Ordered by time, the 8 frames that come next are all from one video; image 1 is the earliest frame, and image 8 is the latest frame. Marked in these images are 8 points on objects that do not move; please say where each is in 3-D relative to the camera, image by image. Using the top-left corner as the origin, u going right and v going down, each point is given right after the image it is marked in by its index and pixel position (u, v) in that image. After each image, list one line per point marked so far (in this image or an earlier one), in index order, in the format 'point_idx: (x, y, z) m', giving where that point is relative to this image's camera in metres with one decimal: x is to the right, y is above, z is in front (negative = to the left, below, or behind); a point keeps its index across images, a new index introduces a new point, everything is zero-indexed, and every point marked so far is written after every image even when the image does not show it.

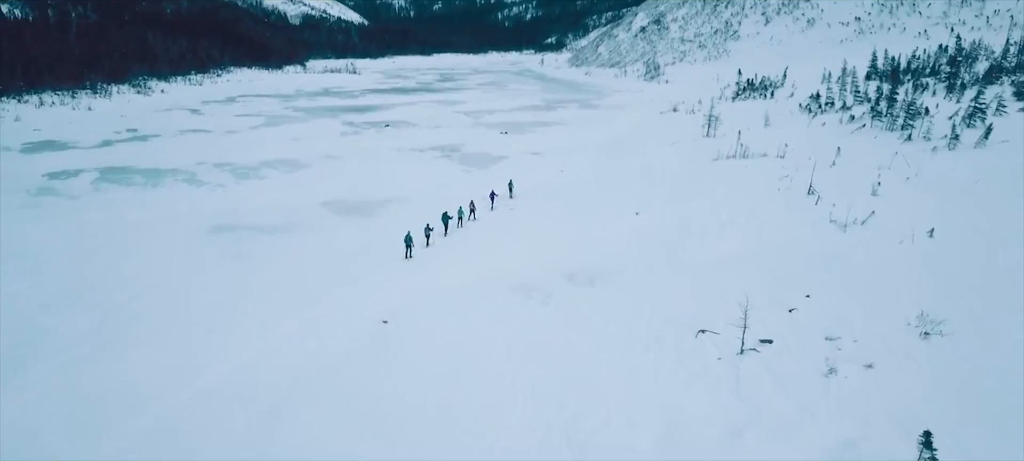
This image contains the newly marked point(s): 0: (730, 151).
0: (+5.0, +1.8, +18.5) m
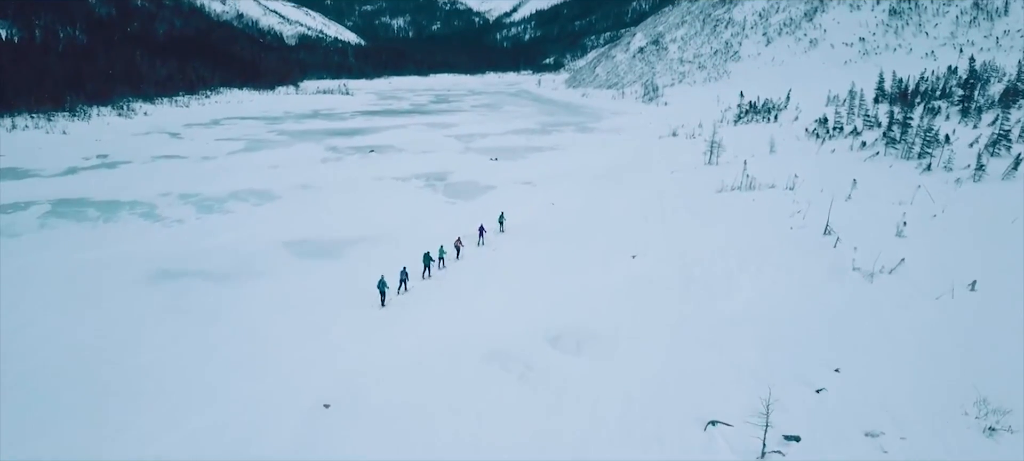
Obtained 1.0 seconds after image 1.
0: (+4.8, +1.0, +17.1) m
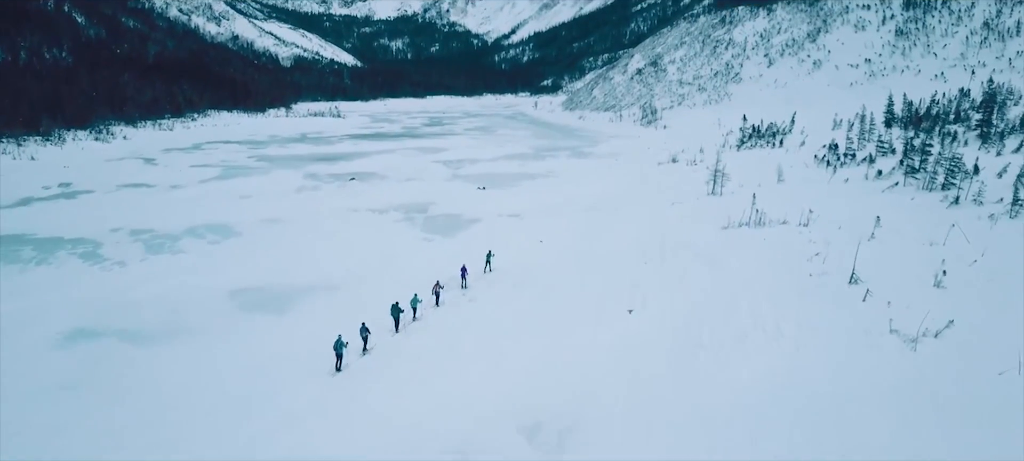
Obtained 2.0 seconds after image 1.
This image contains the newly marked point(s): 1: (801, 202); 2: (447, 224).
0: (+4.5, +0.3, +15.4) m
1: (+6.0, +0.6, +16.6) m
2: (-1.4, +0.2, +17.4) m
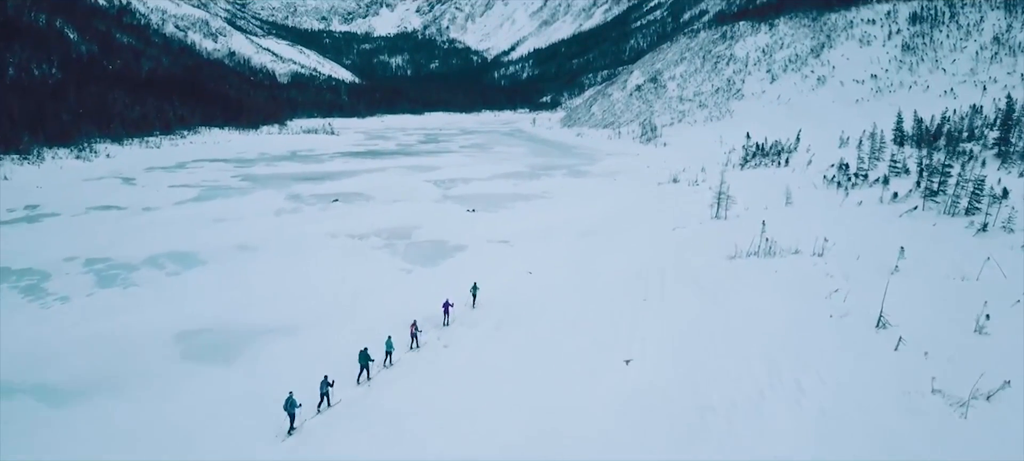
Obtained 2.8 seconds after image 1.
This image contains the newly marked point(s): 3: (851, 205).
0: (+4.2, -0.3, +14.2) m
1: (+5.8, 0.0, +15.3) m
2: (-1.6, -0.4, +16.1) m
3: (+7.6, +0.6, +18.0) m
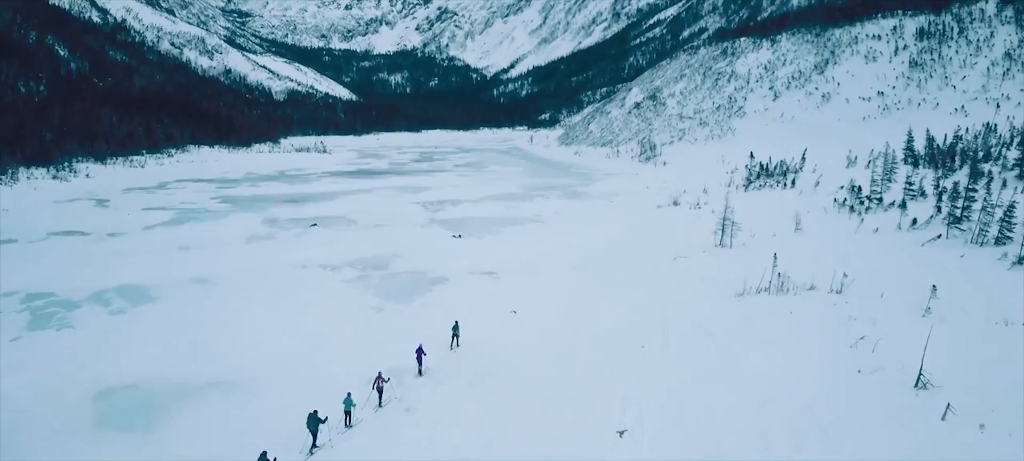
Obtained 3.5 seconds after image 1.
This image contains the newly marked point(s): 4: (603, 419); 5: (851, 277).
0: (+4.0, -0.8, +12.7) m
1: (+5.5, -0.5, +13.9) m
2: (-1.9, -1.0, +14.7) m
3: (+7.3, 0.0, +16.6) m
4: (+0.9, -1.9, +8.2) m
5: (+5.3, -0.7, +12.5) m
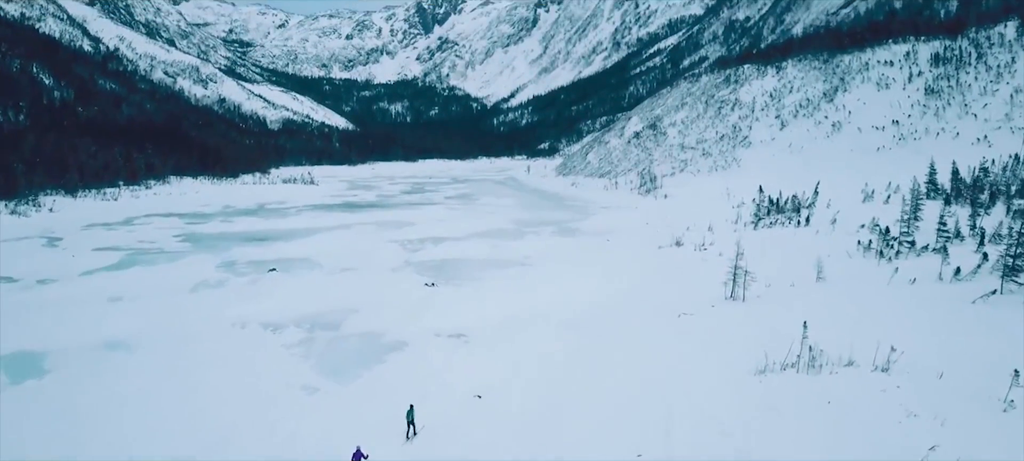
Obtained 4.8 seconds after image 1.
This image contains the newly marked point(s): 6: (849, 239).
0: (+3.5, -1.6, +10.3) m
1: (+5.1, -1.3, +11.5) m
2: (-2.3, -1.8, +12.3) m
3: (+6.9, -0.9, +14.2) m
4: (+0.5, -2.5, +5.8) m
5: (+4.8, -1.5, +10.1) m
6: (+8.1, -0.2, +19.4) m
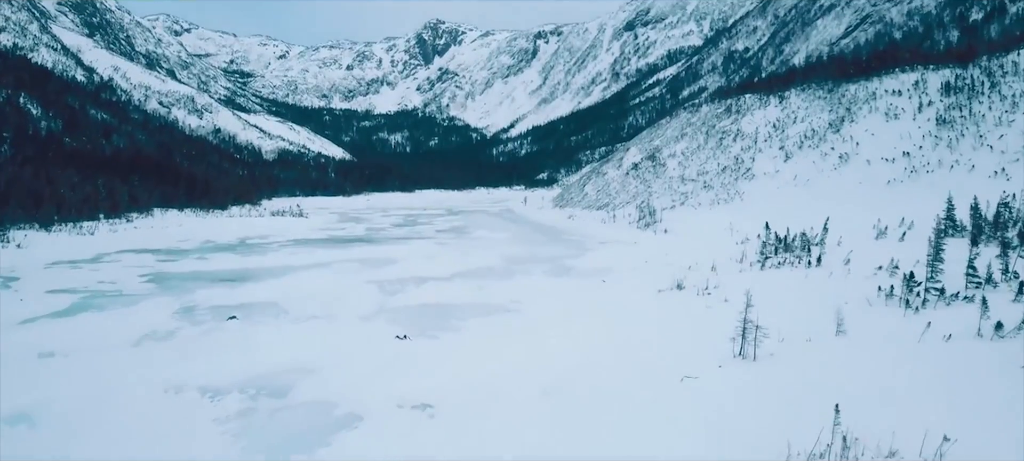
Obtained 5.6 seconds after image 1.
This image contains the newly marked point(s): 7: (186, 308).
0: (+3.2, -2.2, +8.5) m
1: (+4.7, -2.0, +9.7) m
2: (-2.6, -2.5, +10.5) m
3: (+6.6, -1.7, +12.4) m
4: (+0.1, -3.0, +3.9) m
5: (+4.5, -2.1, +8.3) m
6: (+7.8, -1.2, +17.7) m
7: (-7.8, -1.9, +19.3) m
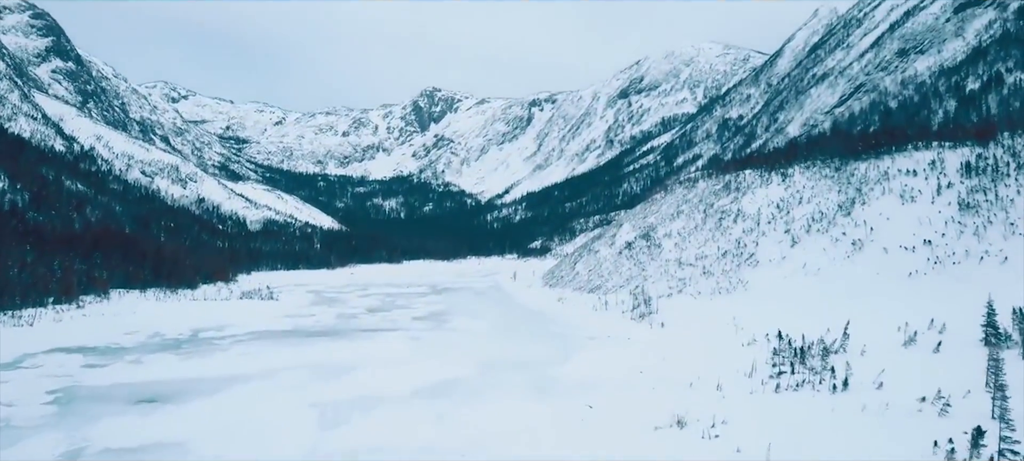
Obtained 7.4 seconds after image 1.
0: (+2.5, -3.8, +4.9) m
1: (+4.0, -3.7, +6.1) m
2: (-3.3, -4.2, +6.8) m
3: (+5.9, -3.6, +8.9) m
4: (-0.5, -4.2, +0.3) m
5: (+3.8, -3.6, +4.7) m
6: (+7.0, -3.5, +14.1) m
7: (-8.5, -4.3, +15.6) m
